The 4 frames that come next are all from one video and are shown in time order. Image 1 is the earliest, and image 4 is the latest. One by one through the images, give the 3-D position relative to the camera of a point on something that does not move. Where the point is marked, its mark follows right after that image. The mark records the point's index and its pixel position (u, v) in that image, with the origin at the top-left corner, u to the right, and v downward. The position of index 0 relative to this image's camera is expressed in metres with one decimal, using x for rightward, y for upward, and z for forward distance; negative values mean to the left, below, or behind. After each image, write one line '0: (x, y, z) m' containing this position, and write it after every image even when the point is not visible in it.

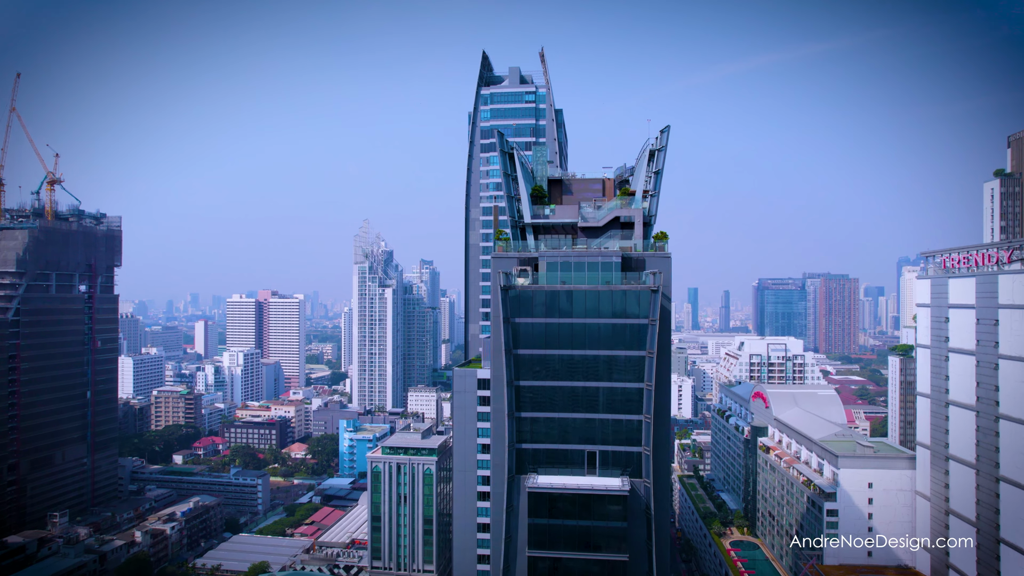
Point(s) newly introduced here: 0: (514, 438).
0: (0.0, -3.1, +11.7) m
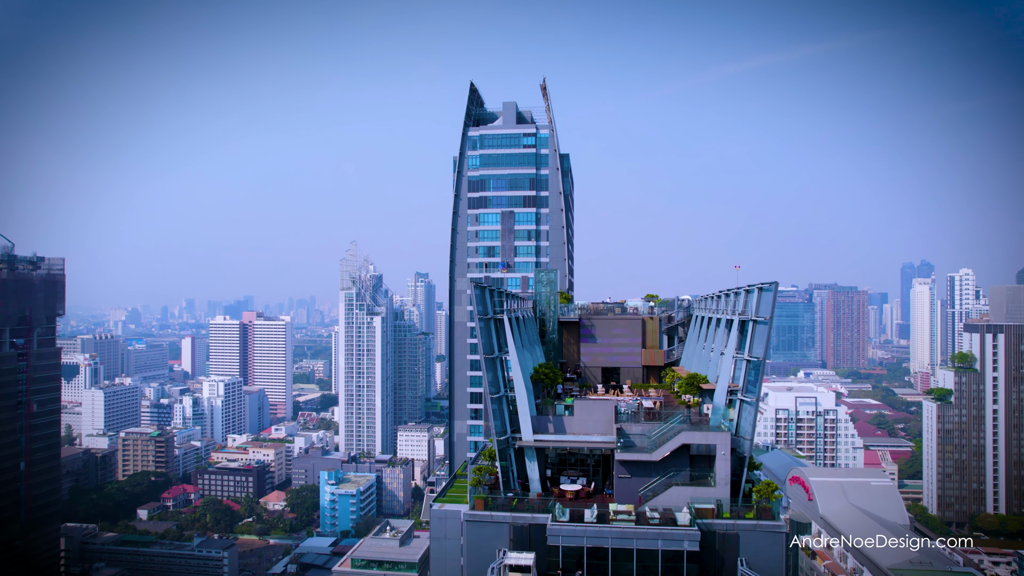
0: (-0.1, -6.7, +6.3) m
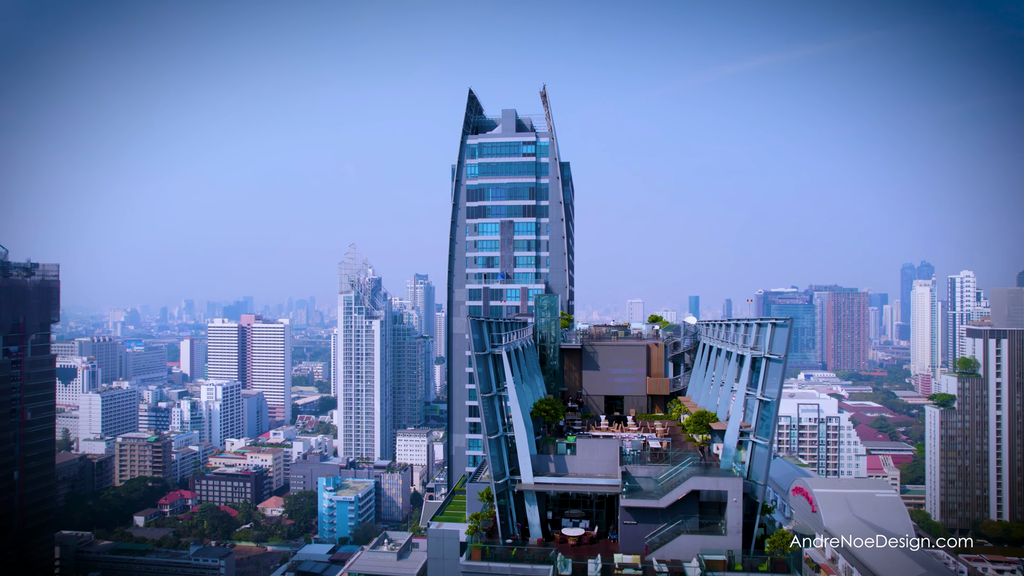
0: (-0.1, -7.2, +5.9) m
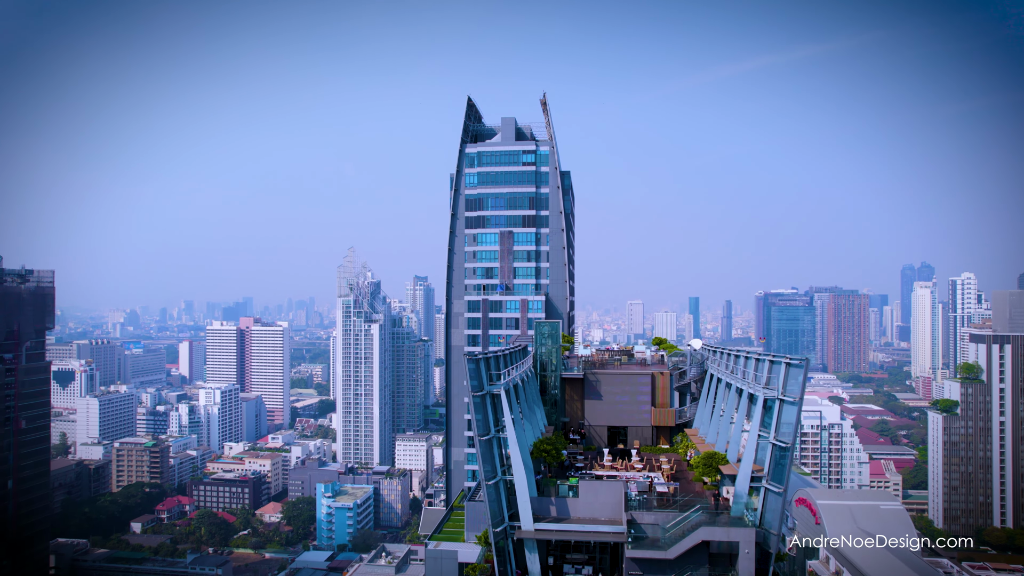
0: (-0.1, -7.6, +5.5) m
